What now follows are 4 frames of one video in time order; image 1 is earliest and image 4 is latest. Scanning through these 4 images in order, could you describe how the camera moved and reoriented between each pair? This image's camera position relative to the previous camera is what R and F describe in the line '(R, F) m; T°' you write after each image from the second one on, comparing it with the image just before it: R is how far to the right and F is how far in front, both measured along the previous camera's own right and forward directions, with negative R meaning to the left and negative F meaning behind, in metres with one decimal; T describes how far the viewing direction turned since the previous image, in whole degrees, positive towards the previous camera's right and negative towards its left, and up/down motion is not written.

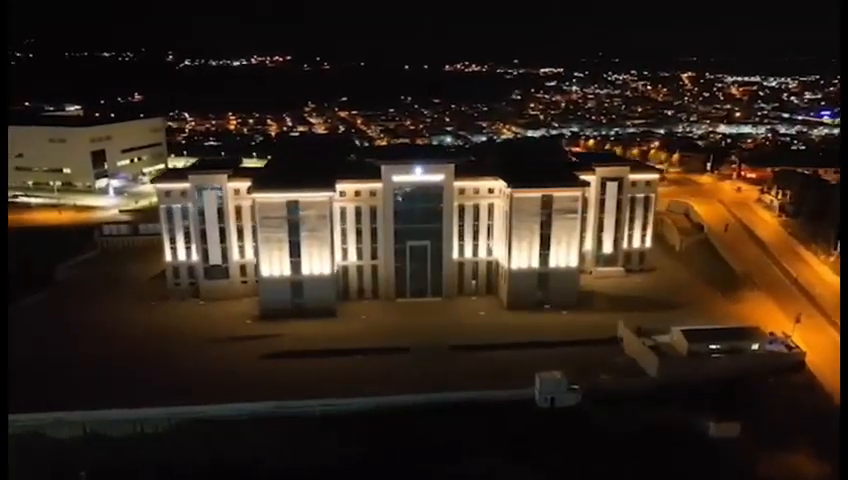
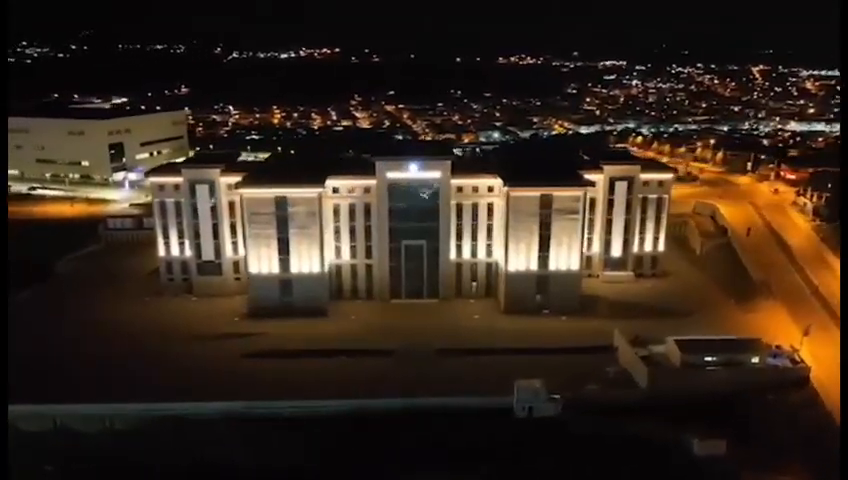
(+1.5, +0.4) m; -4°
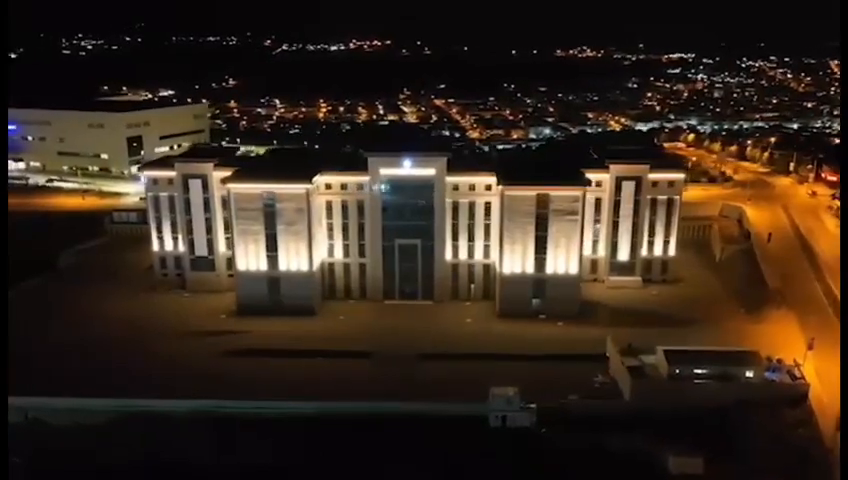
(+1.6, +0.4) m; -4°
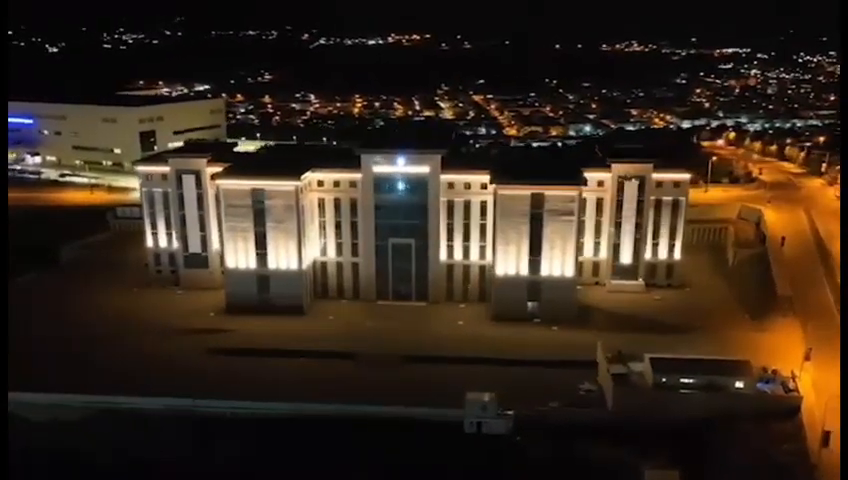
(+1.3, +0.3) m; -3°
